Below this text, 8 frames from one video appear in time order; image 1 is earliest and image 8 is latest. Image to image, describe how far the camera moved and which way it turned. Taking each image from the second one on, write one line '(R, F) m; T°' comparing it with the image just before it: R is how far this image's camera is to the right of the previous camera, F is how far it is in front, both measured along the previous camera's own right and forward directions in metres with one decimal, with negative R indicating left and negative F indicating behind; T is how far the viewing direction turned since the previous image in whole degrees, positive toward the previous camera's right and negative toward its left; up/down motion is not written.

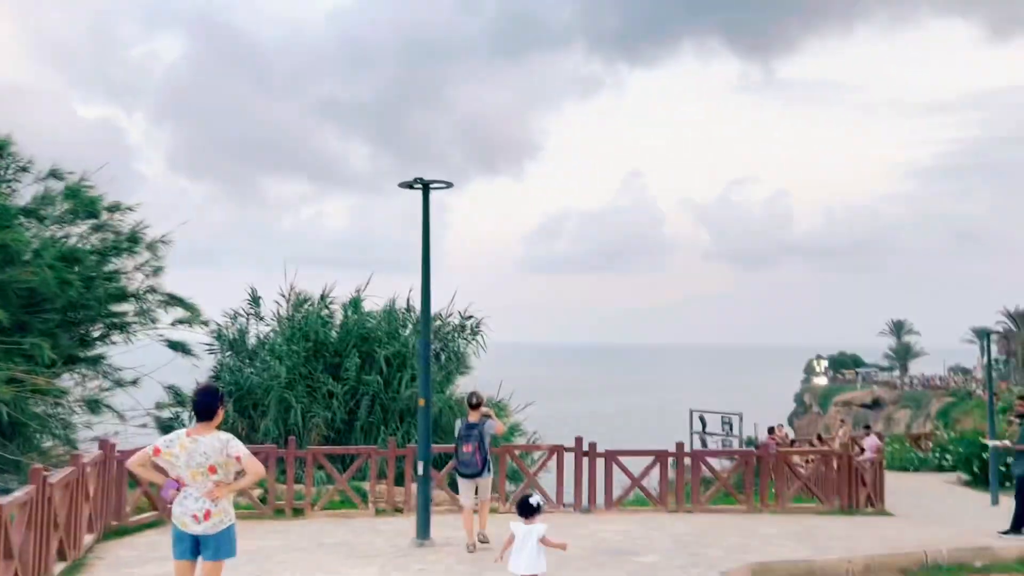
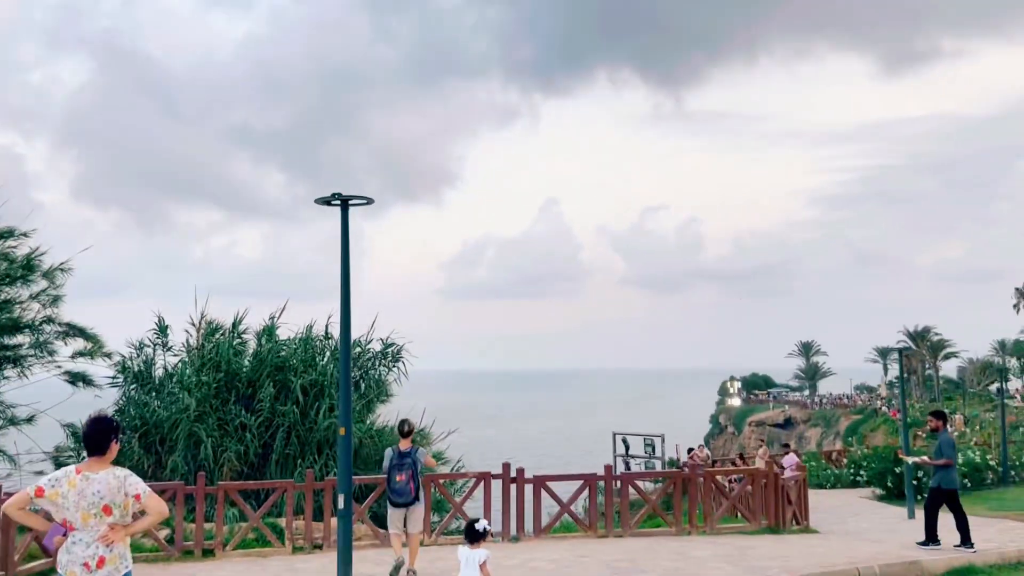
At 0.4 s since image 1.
(-0.1, +0.3) m; +5°
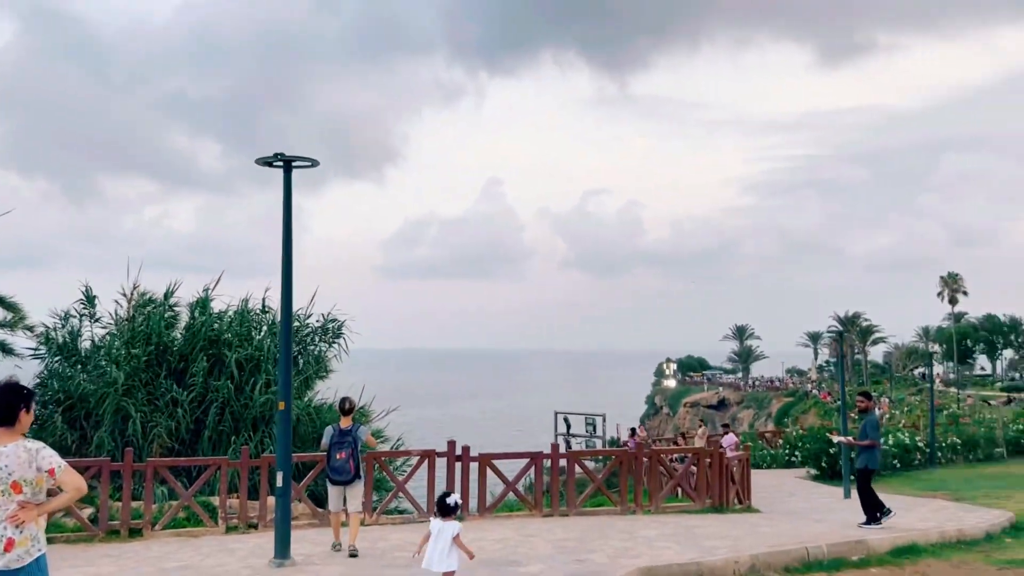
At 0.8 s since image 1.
(-0.1, +0.4) m; +4°
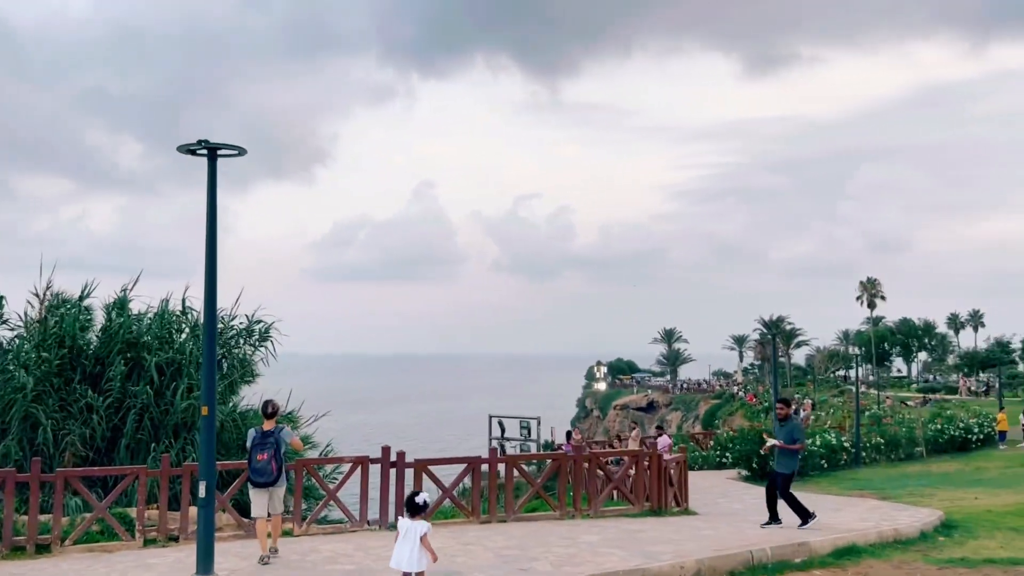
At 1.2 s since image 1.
(-0.1, +0.4) m; +5°
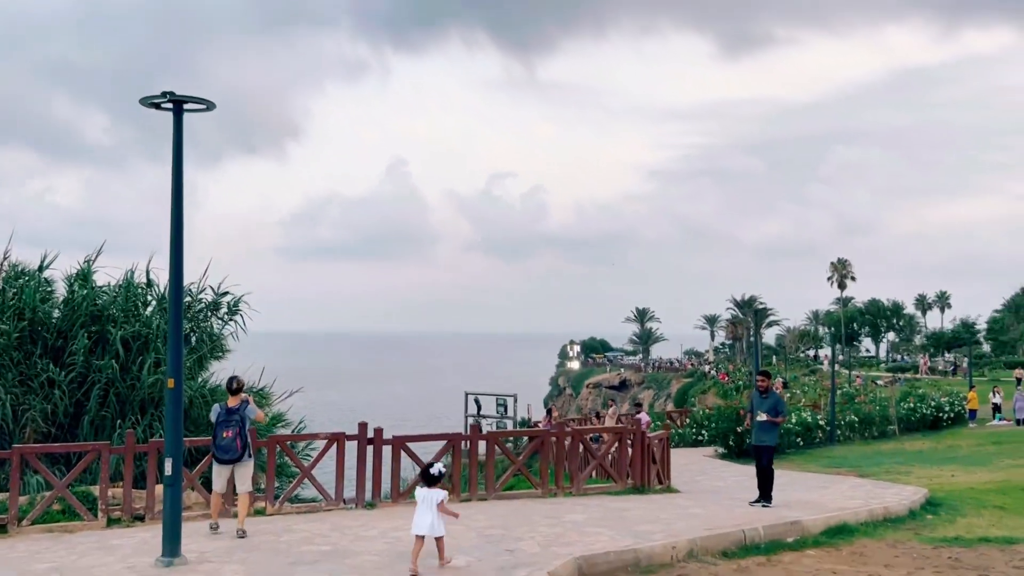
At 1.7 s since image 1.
(-0.1, +0.4) m; +2°
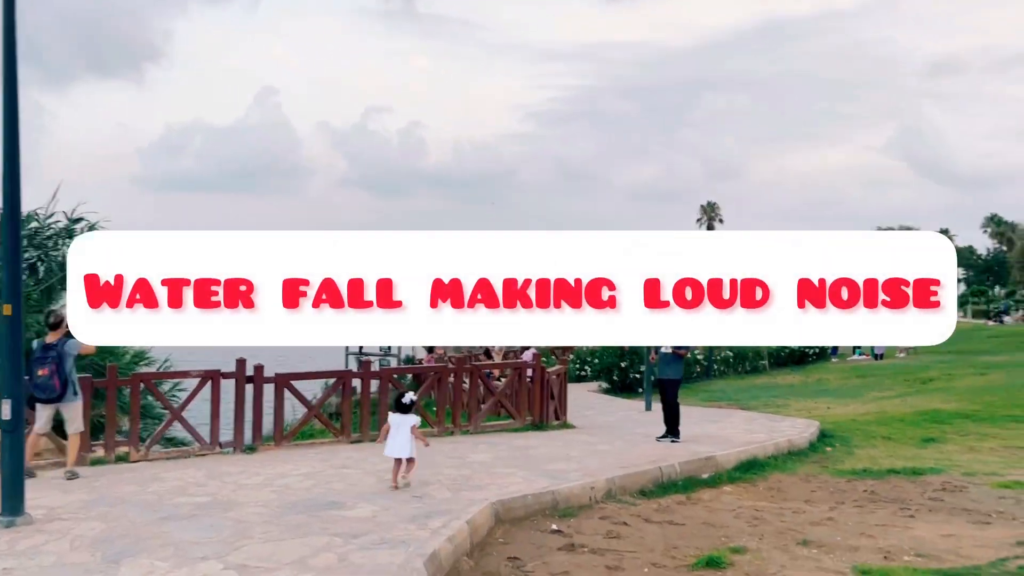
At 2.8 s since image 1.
(-0.3, +0.9) m; +8°
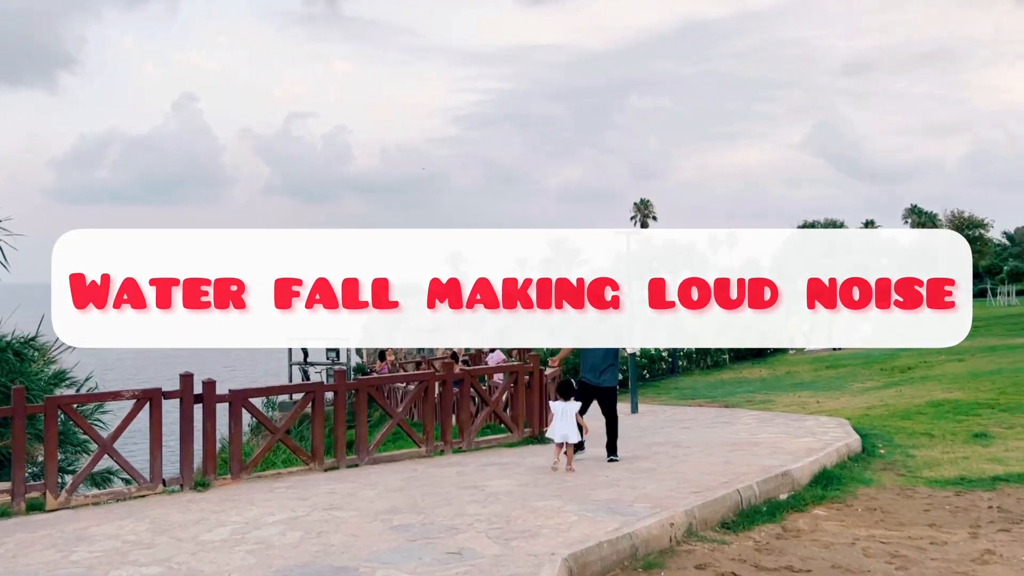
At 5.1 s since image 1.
(-0.8, +1.9) m; +4°
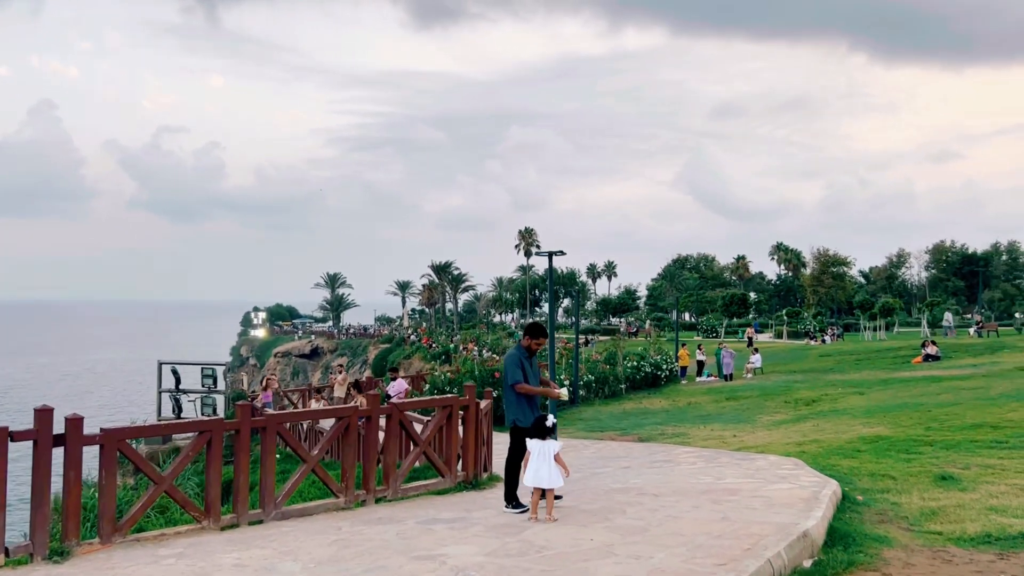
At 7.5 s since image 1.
(-0.6, +1.5) m; +8°
